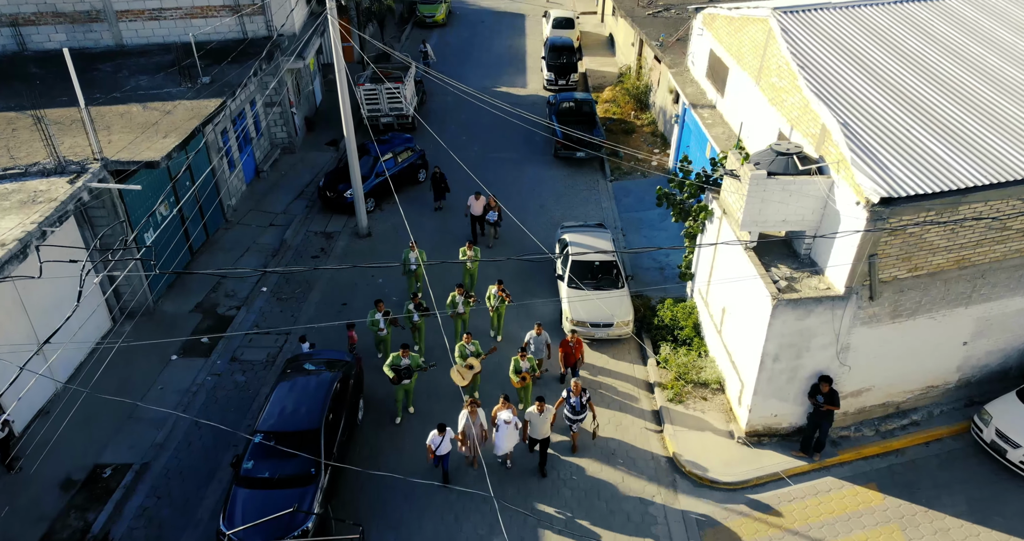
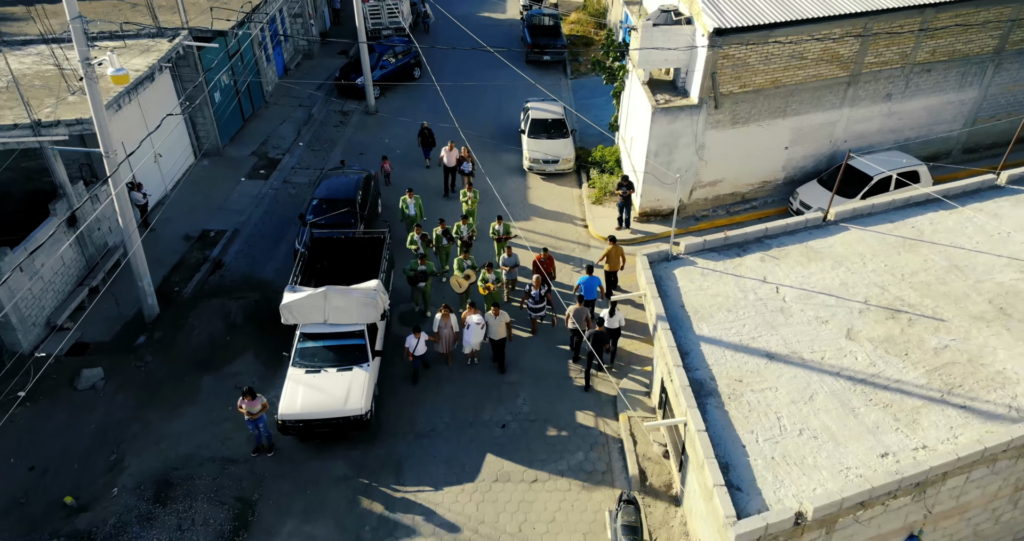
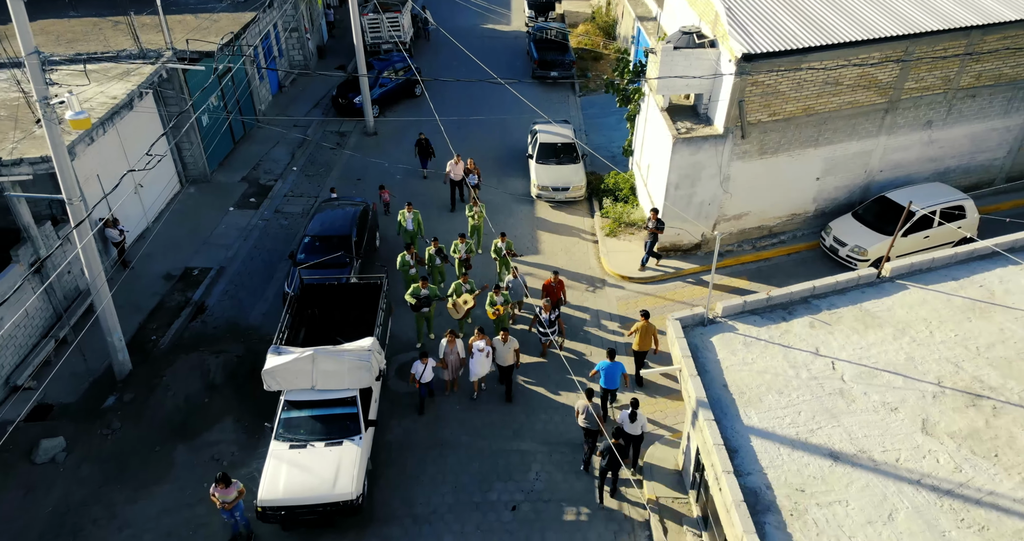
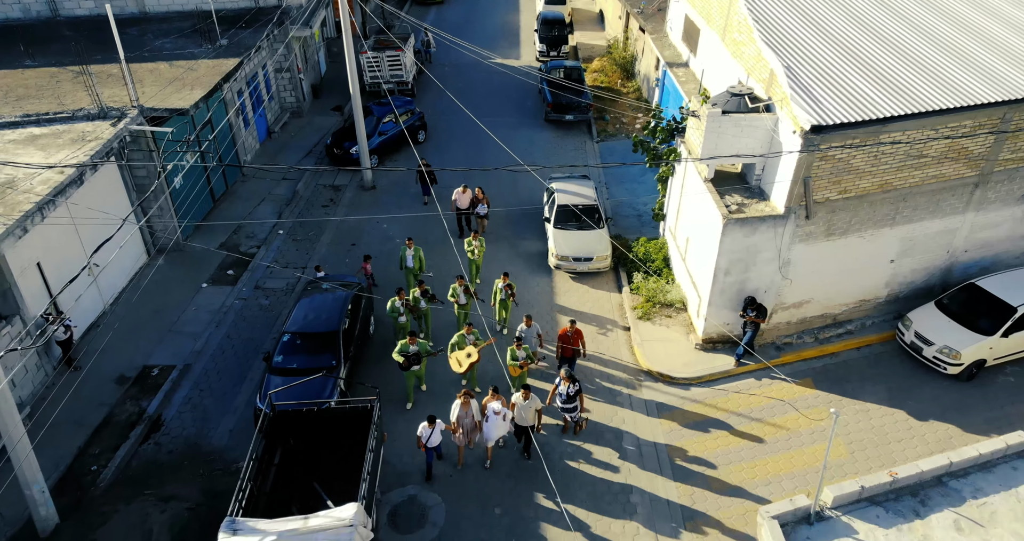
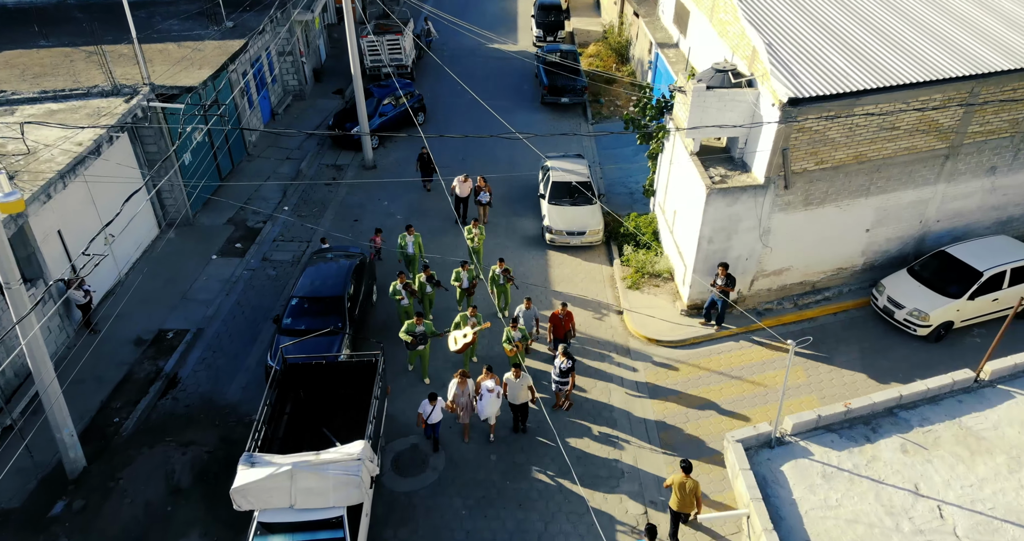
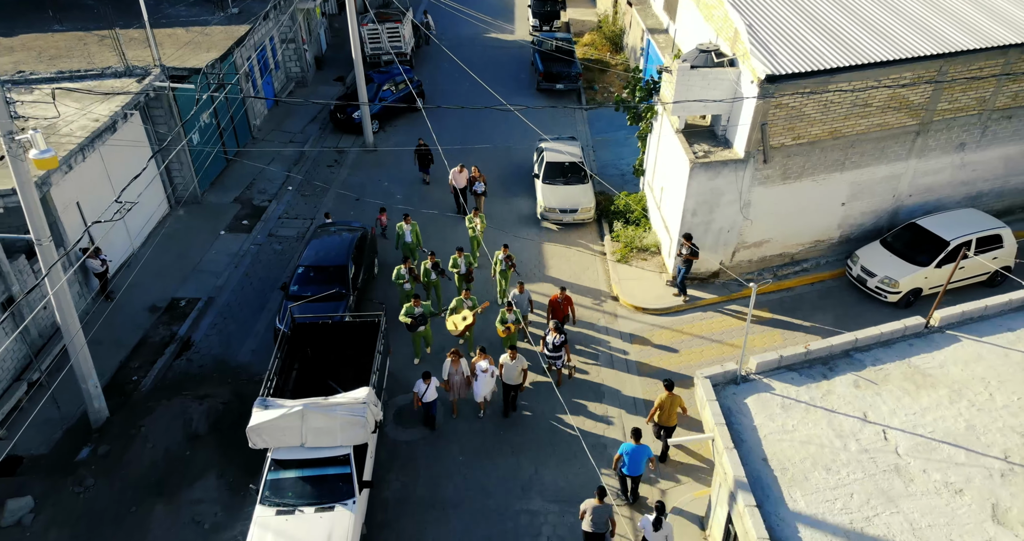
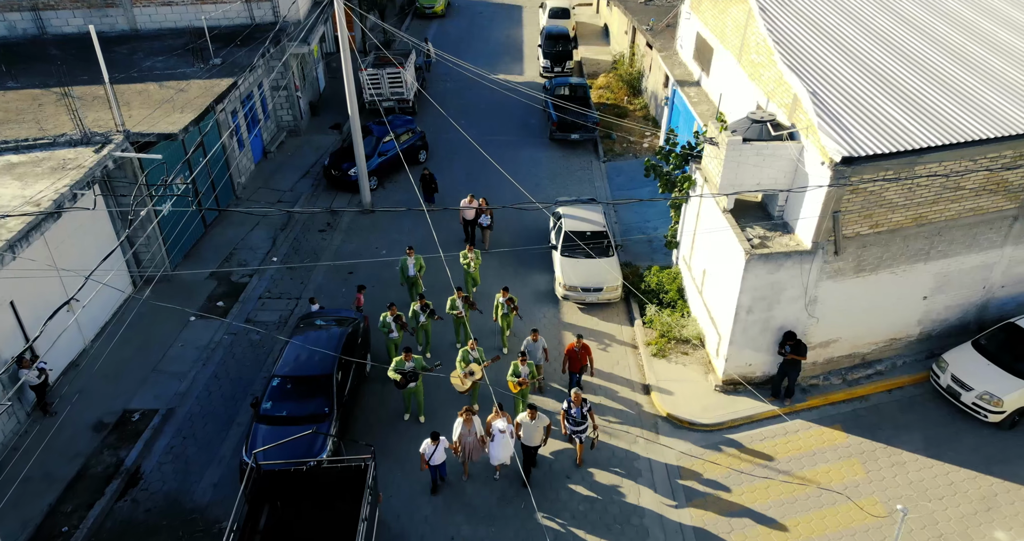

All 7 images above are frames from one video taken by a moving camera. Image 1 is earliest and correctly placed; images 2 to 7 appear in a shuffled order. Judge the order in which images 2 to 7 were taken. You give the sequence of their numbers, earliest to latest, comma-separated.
7, 4, 5, 6, 3, 2
